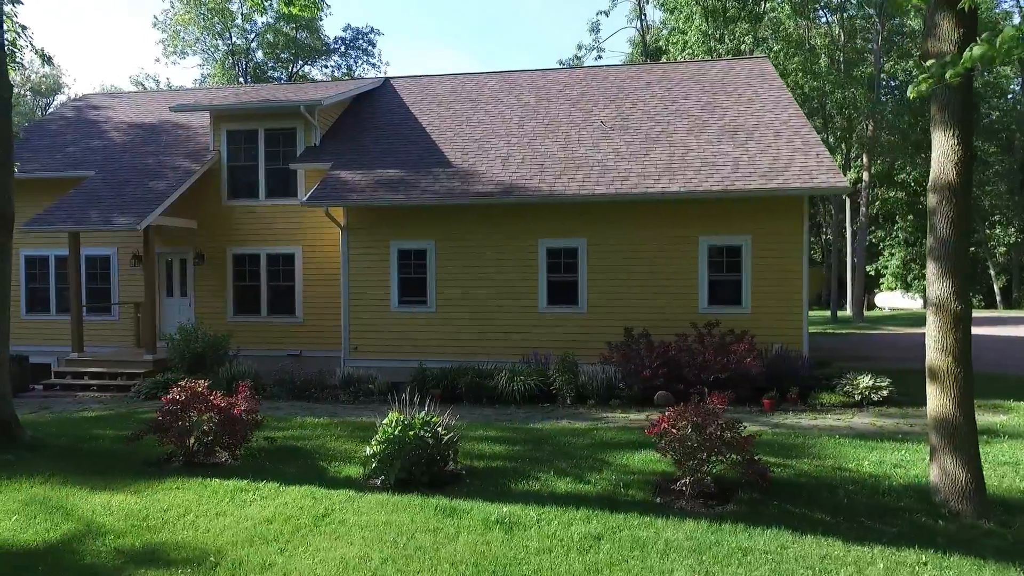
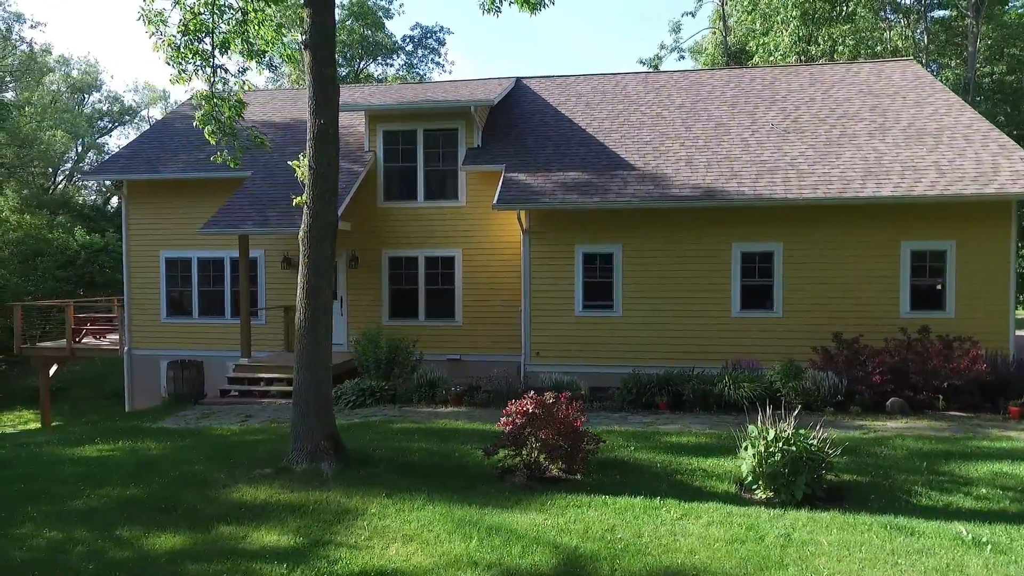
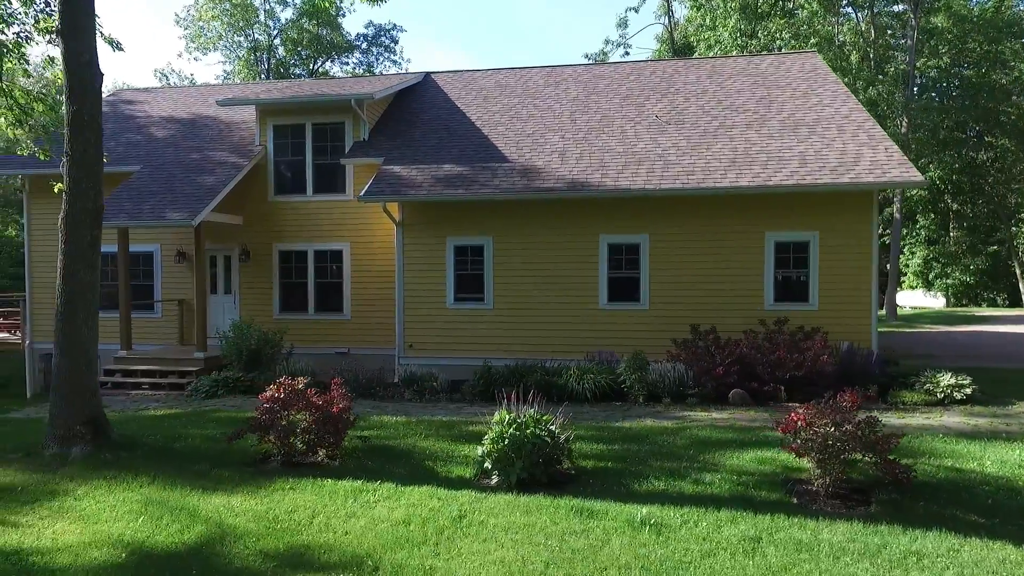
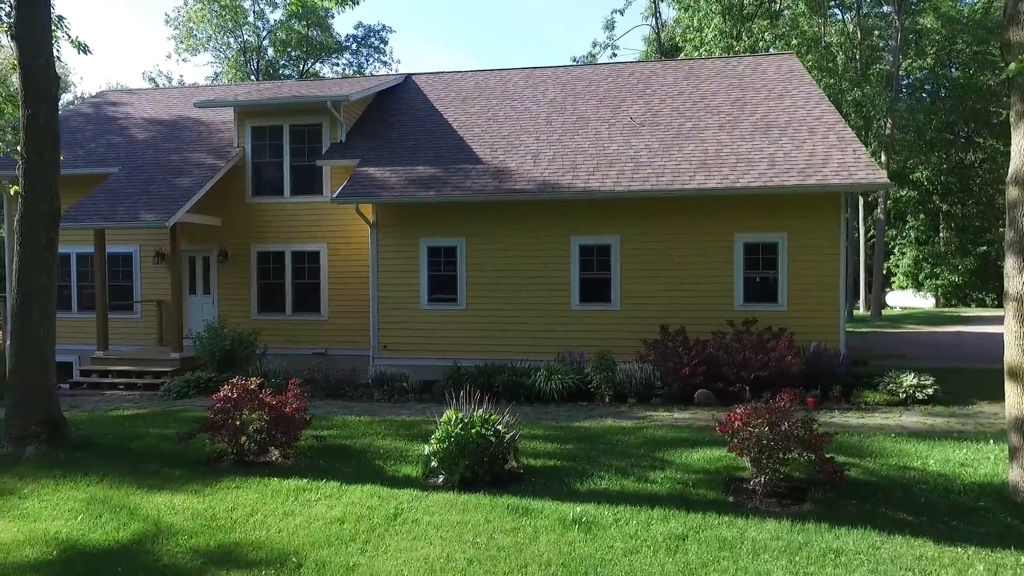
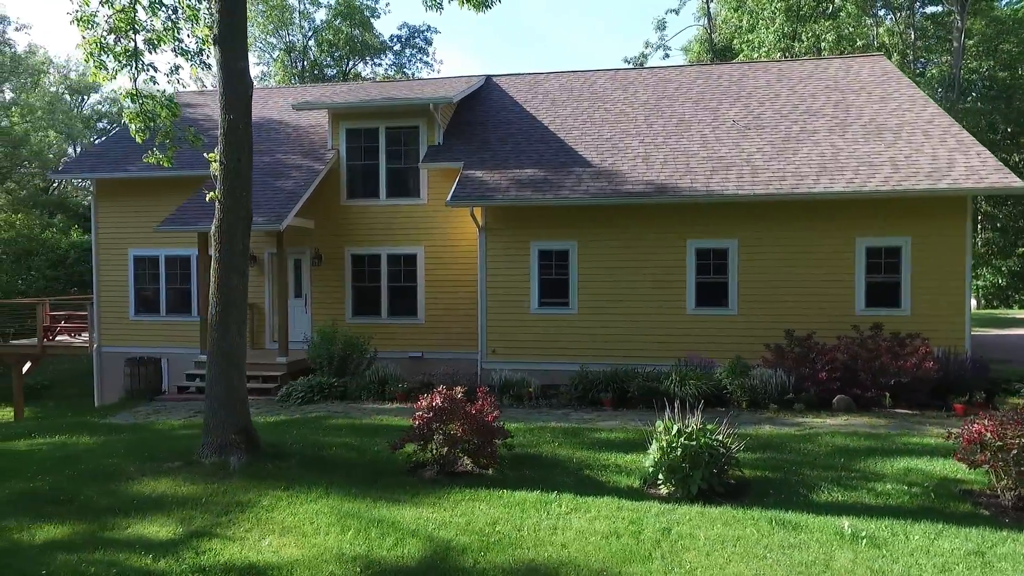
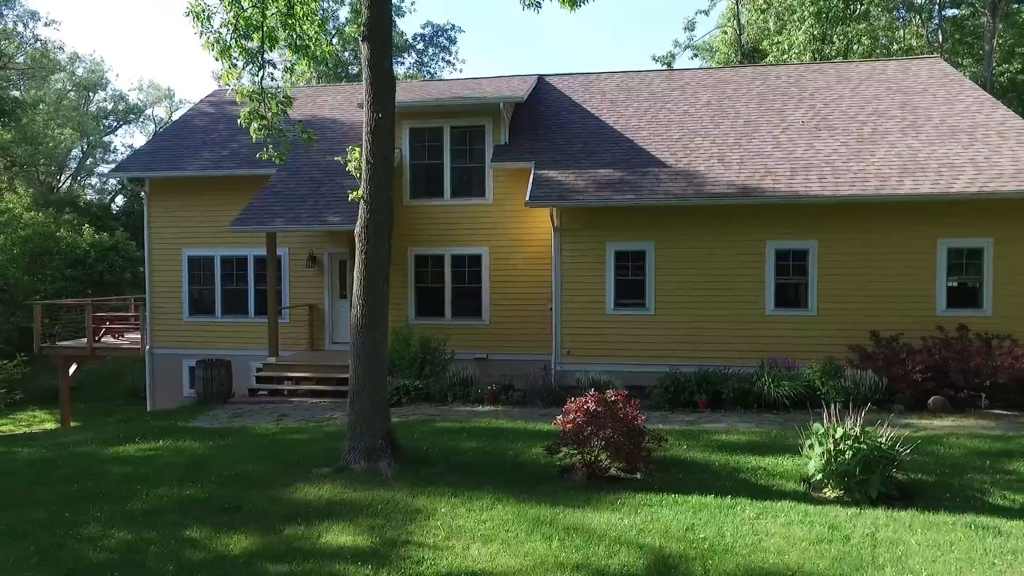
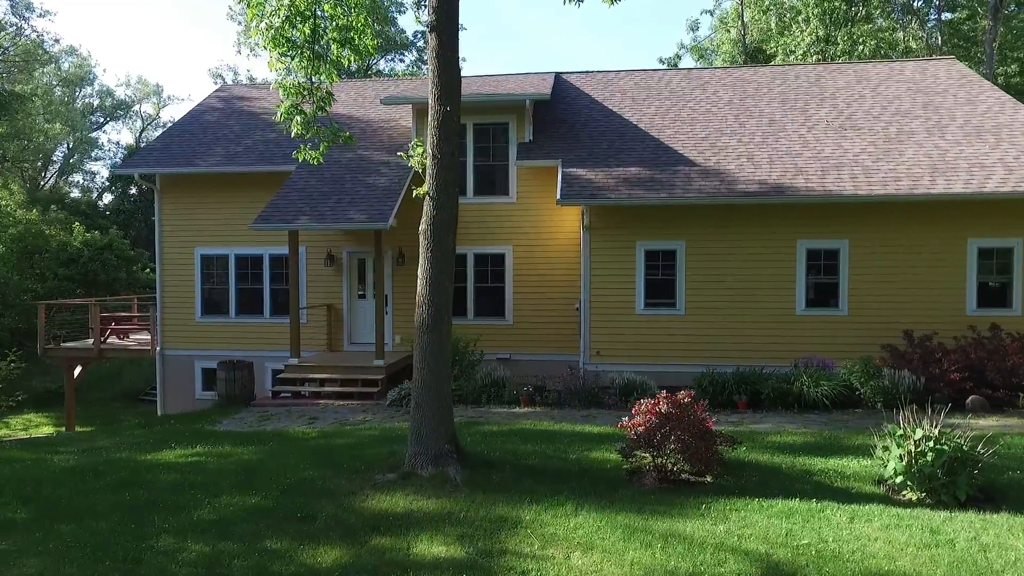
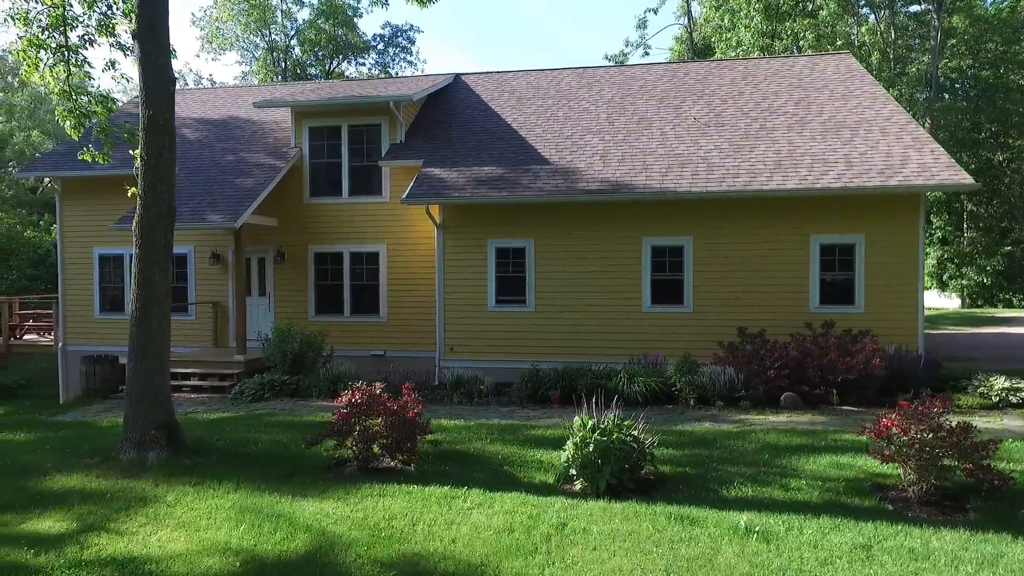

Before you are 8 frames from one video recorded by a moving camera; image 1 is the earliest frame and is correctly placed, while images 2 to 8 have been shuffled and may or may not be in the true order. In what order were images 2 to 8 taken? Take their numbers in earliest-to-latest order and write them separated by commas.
4, 3, 8, 5, 2, 6, 7
